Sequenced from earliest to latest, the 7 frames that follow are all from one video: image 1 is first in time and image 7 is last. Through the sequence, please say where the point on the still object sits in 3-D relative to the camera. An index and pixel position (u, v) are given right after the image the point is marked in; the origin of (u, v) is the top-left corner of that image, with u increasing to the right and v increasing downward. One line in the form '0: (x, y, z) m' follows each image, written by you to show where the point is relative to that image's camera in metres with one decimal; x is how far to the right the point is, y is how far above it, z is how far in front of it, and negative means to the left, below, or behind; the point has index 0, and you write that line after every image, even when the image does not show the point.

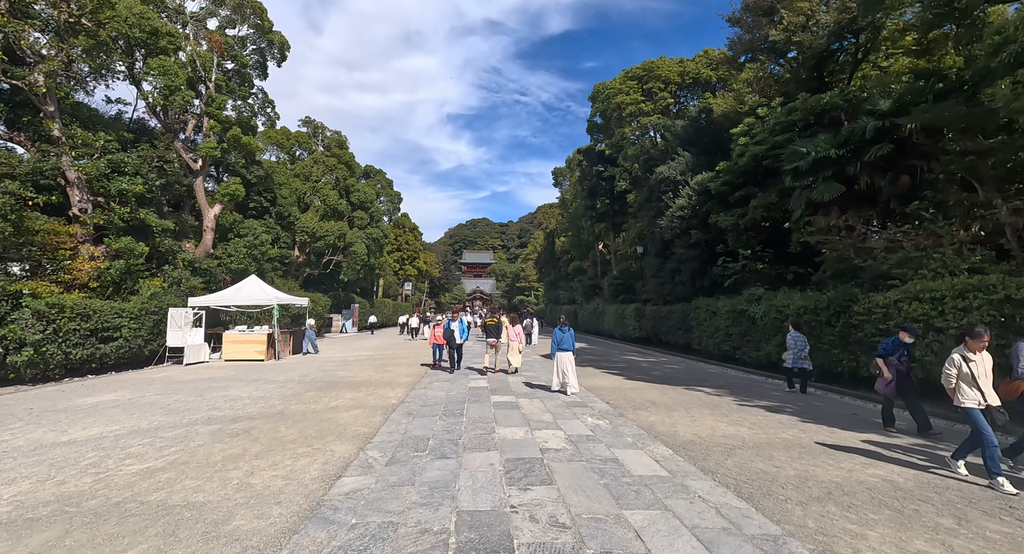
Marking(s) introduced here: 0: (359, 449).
0: (-1.7, -2.0, +5.2) m
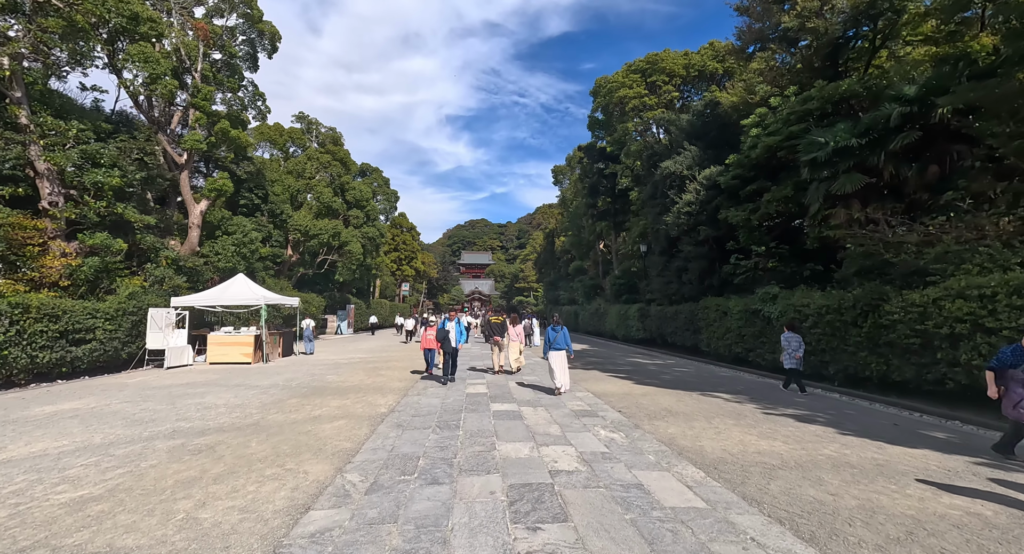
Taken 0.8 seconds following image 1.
0: (-1.7, -1.9, +4.4) m
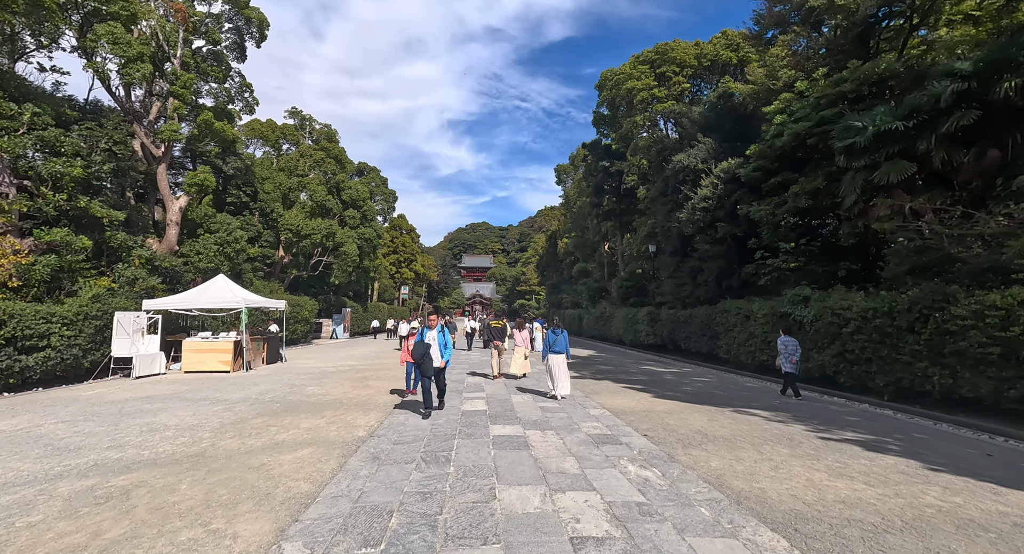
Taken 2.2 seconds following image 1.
0: (-1.7, -1.8, +3.2) m
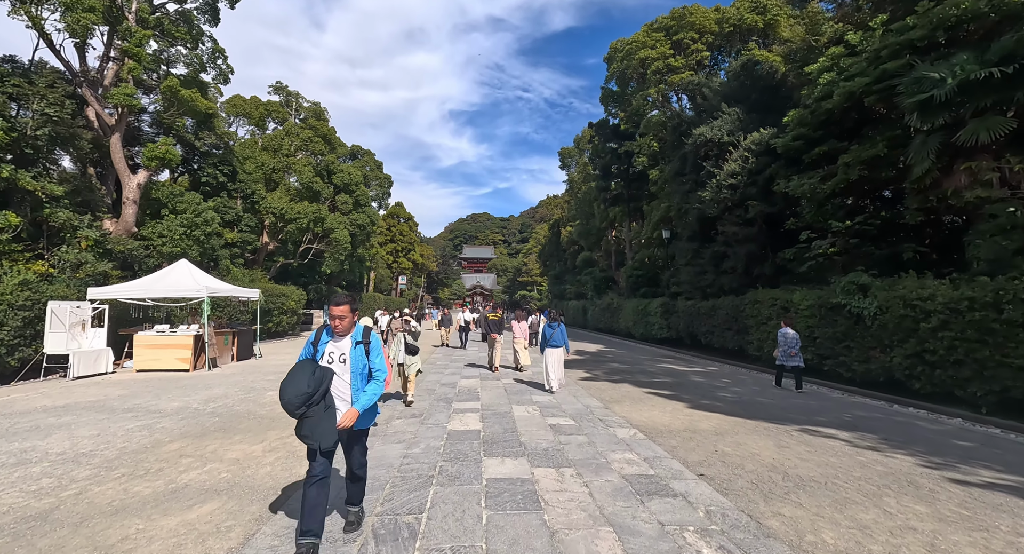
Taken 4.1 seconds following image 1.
0: (-1.7, -1.6, +1.5) m
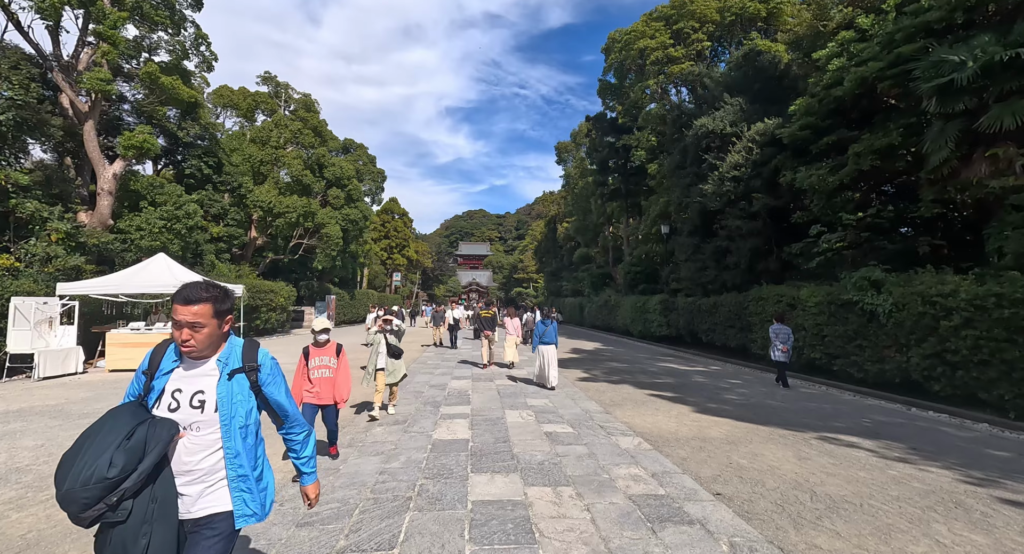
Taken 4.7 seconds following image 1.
0: (-1.7, -1.6, +1.0) m
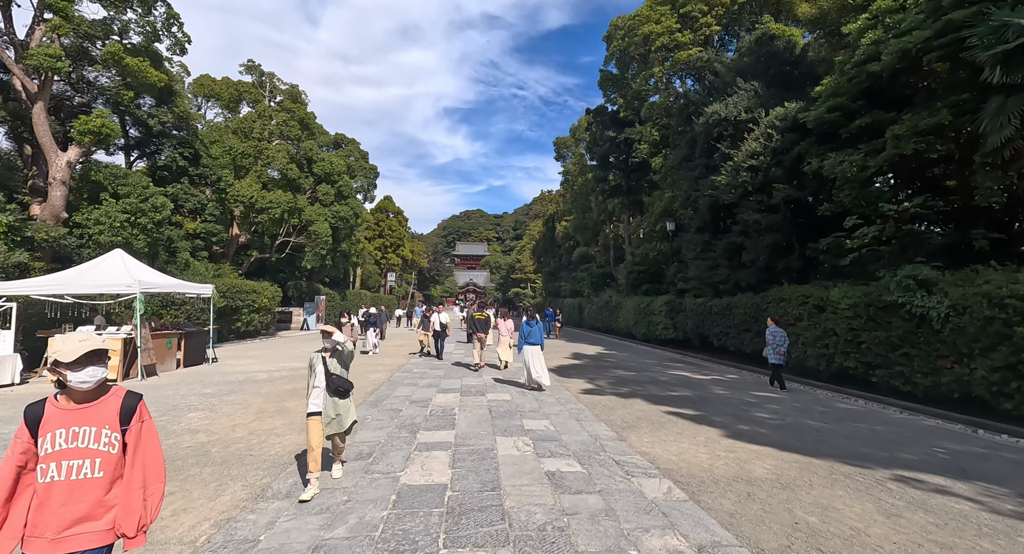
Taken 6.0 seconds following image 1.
0: (-1.8, -1.5, -0.2) m
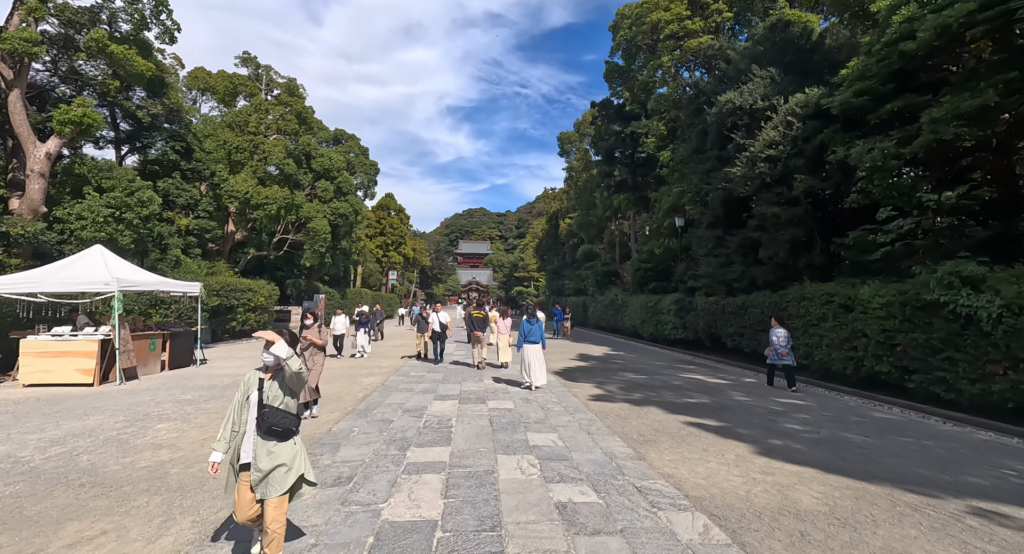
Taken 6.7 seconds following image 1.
0: (-1.8, -1.5, -0.9) m
